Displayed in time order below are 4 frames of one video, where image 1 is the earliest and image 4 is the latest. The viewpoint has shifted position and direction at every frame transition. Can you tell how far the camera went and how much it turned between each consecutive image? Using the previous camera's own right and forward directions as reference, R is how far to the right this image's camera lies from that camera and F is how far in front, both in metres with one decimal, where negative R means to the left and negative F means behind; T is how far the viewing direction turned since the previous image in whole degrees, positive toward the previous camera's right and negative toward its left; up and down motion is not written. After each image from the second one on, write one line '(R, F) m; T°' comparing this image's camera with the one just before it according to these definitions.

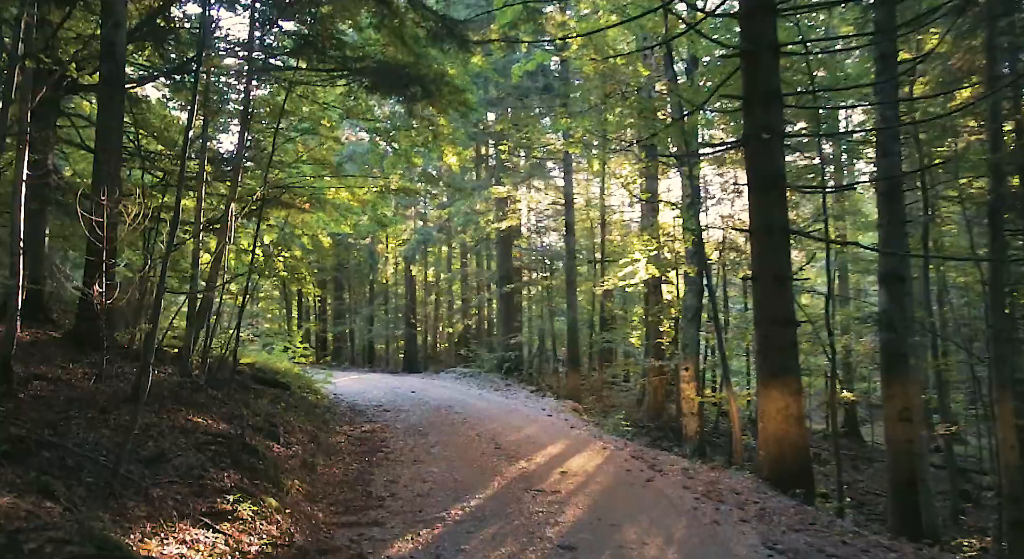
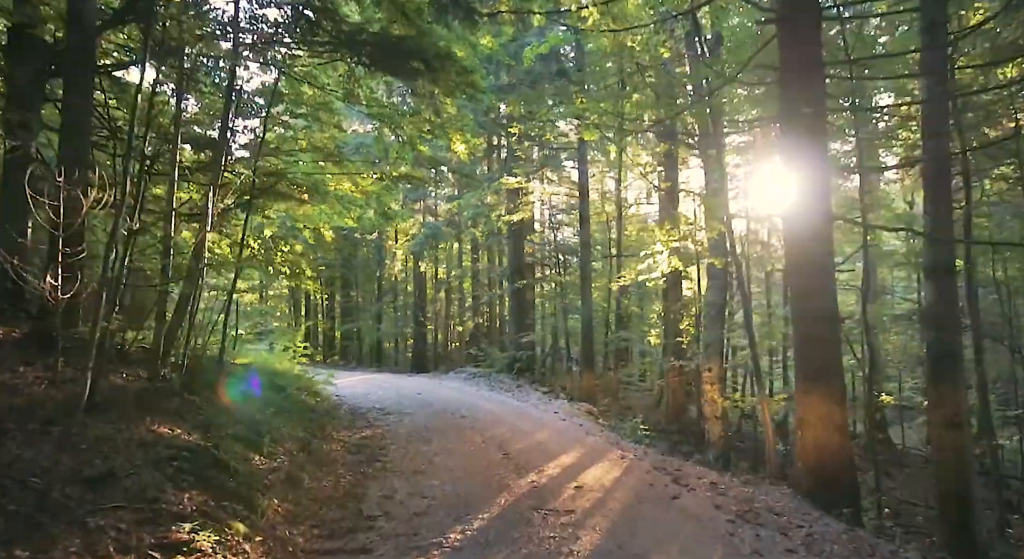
(0.0, +0.9) m; -1°
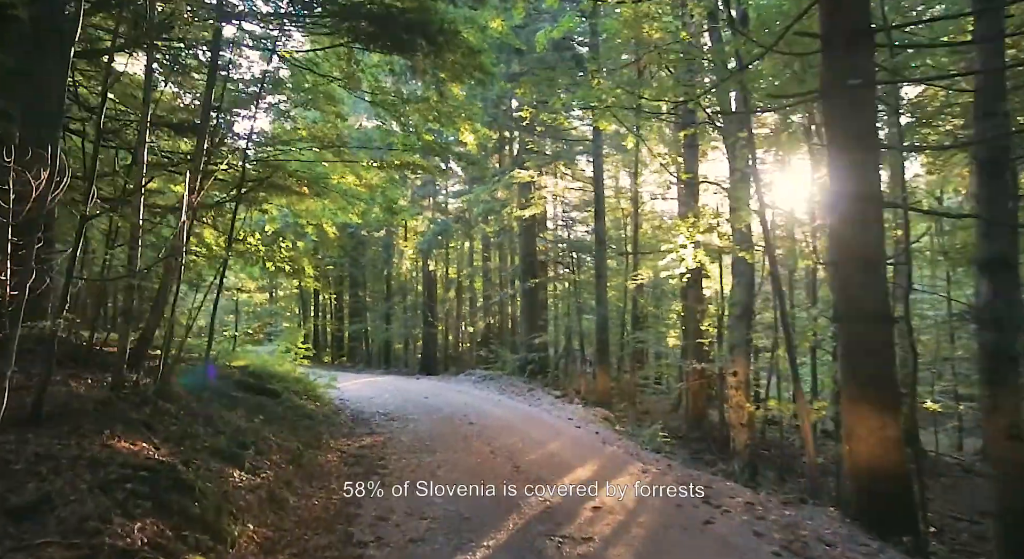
(0.0, +0.9) m; -1°
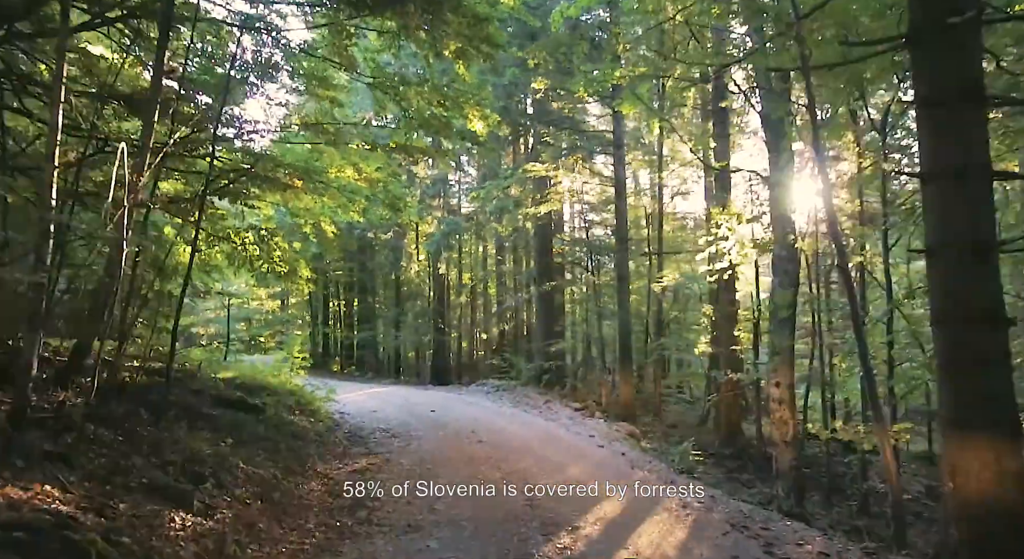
(0.0, +1.4) m; -1°
